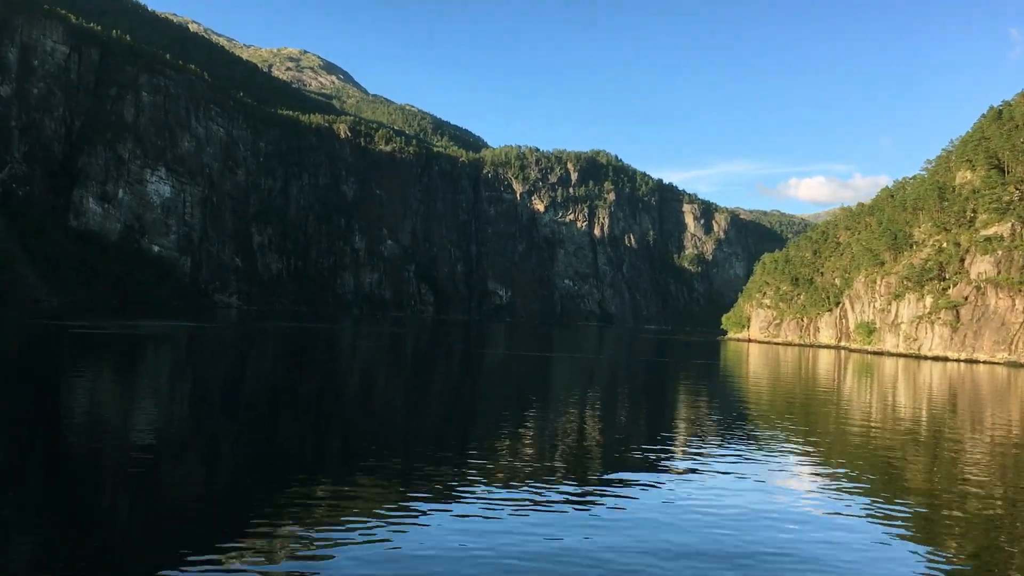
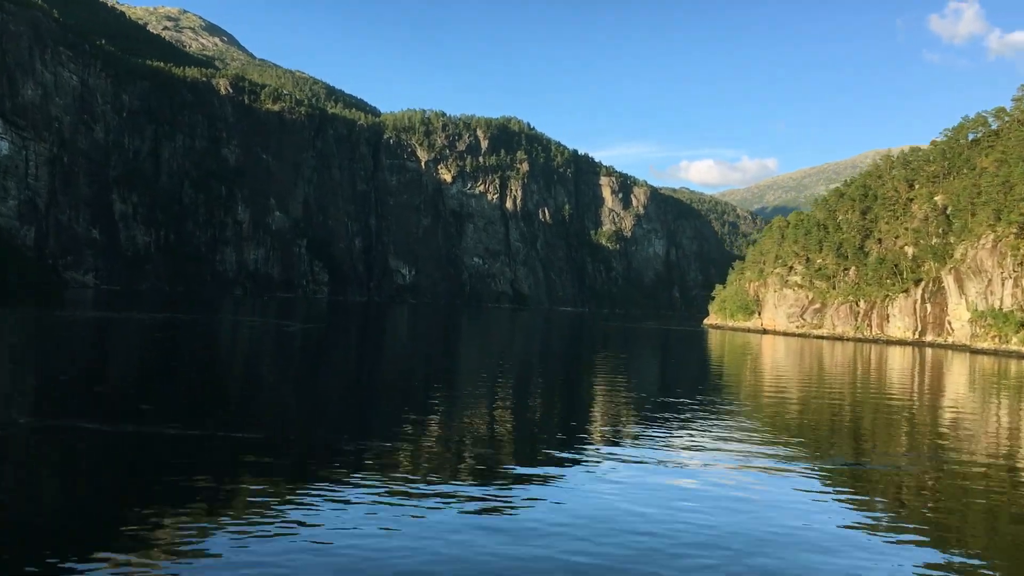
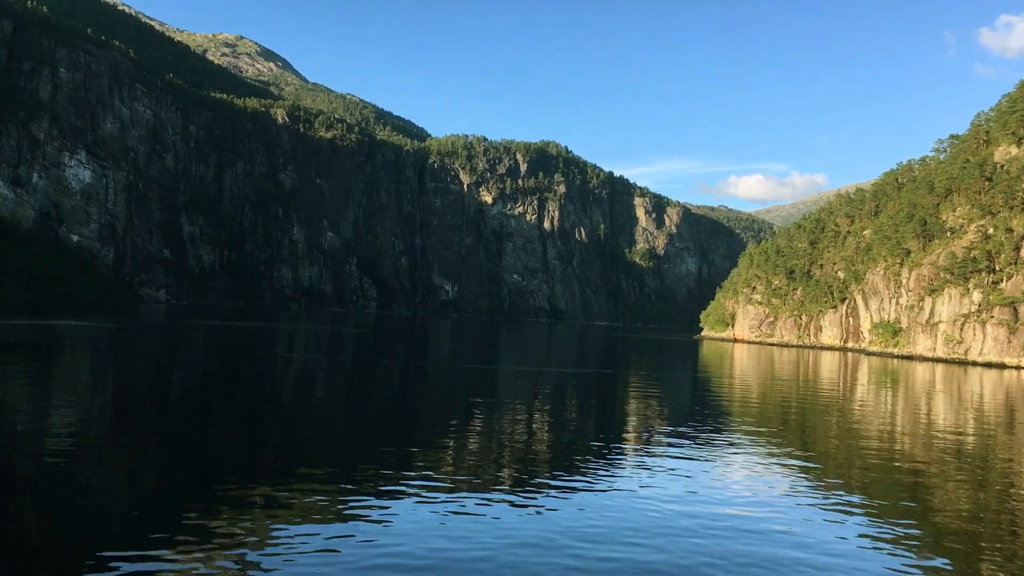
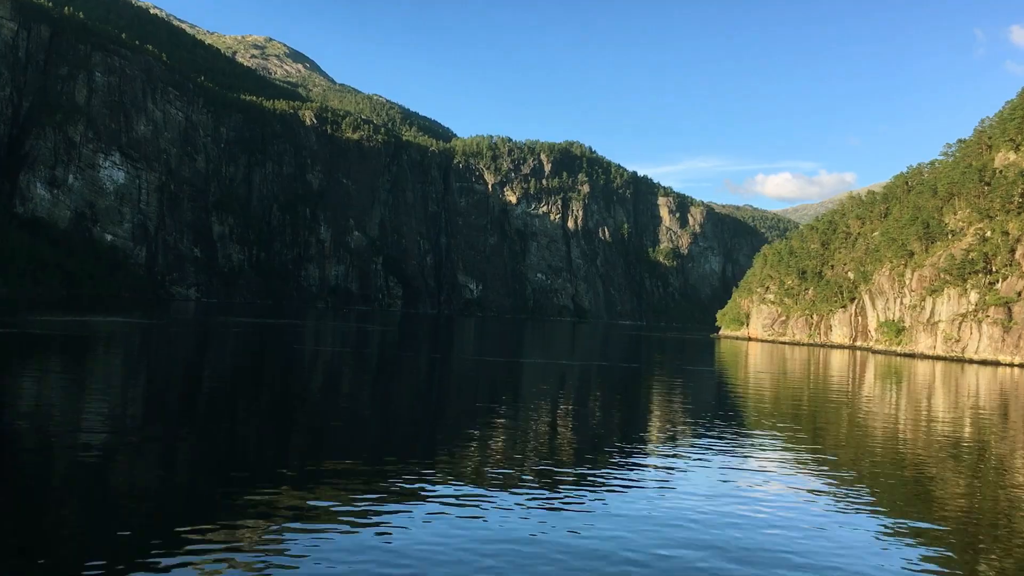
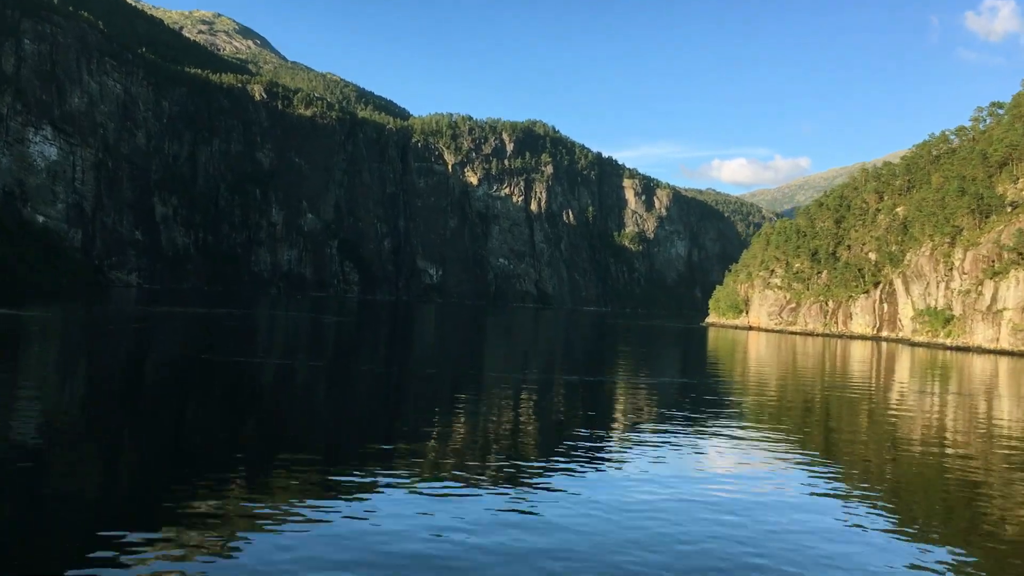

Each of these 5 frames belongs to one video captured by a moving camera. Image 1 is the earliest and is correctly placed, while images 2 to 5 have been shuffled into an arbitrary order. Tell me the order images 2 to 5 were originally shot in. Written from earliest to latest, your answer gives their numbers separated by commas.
4, 3, 5, 2
